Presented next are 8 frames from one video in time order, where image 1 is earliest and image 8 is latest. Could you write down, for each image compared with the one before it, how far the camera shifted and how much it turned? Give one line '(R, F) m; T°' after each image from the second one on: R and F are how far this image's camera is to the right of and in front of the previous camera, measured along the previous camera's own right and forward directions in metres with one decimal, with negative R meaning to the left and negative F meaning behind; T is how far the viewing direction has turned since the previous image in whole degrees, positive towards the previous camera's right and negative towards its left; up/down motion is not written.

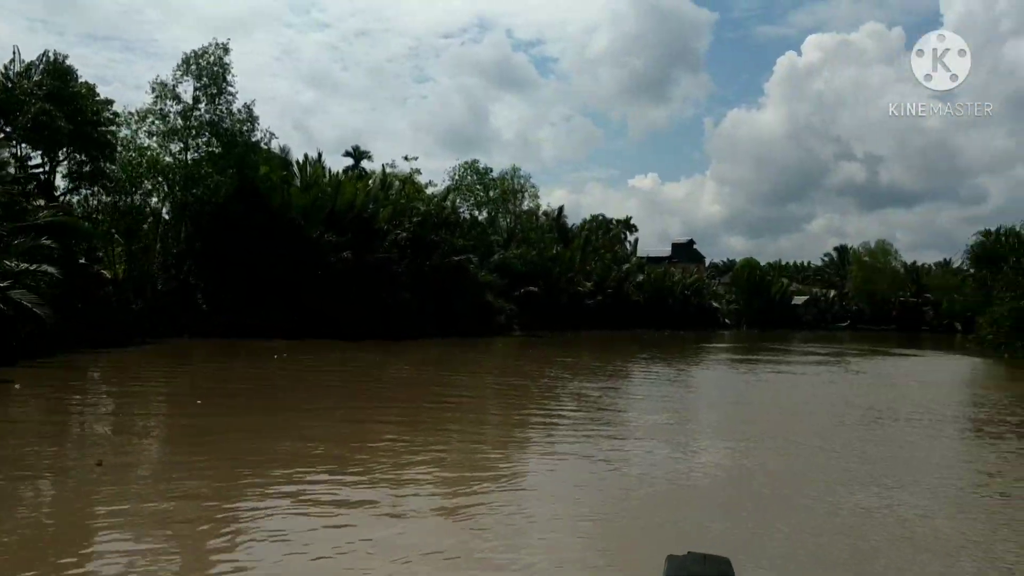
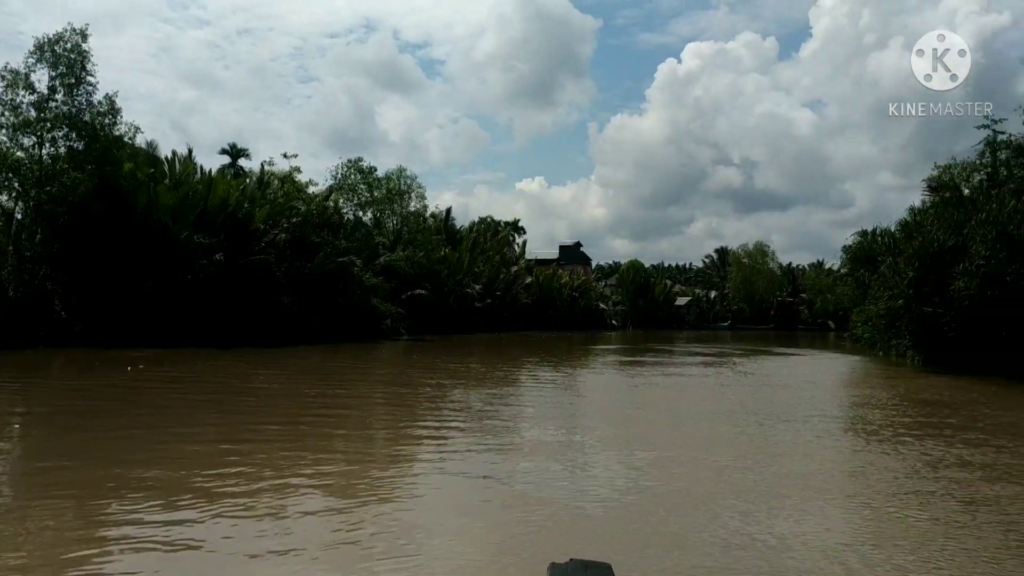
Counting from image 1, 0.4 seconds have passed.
(+0.1, +0.9) m; +7°
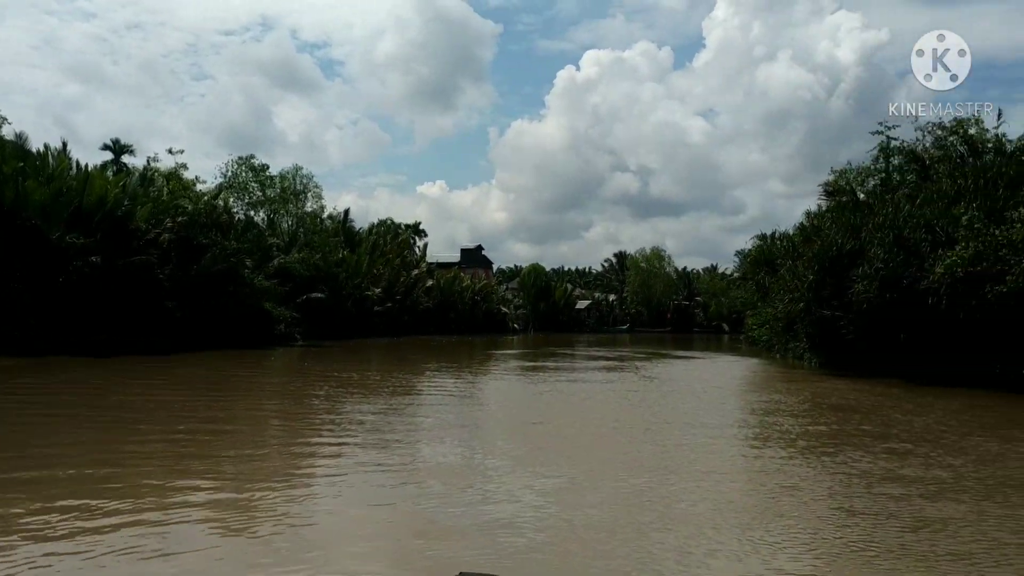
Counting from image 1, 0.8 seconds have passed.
(0.0, +0.8) m; +6°
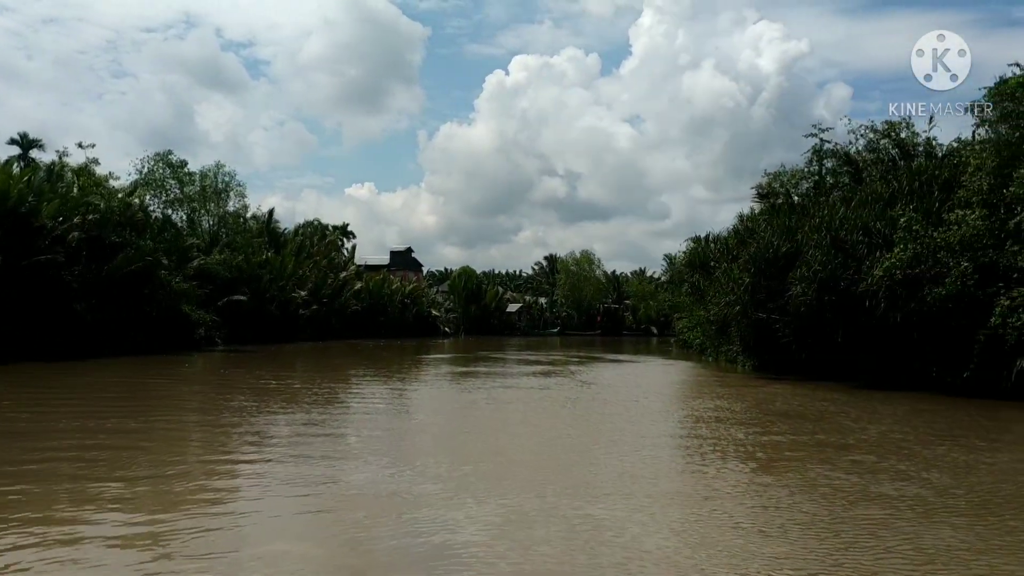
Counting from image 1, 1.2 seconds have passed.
(-0.1, +0.9) m; +4°
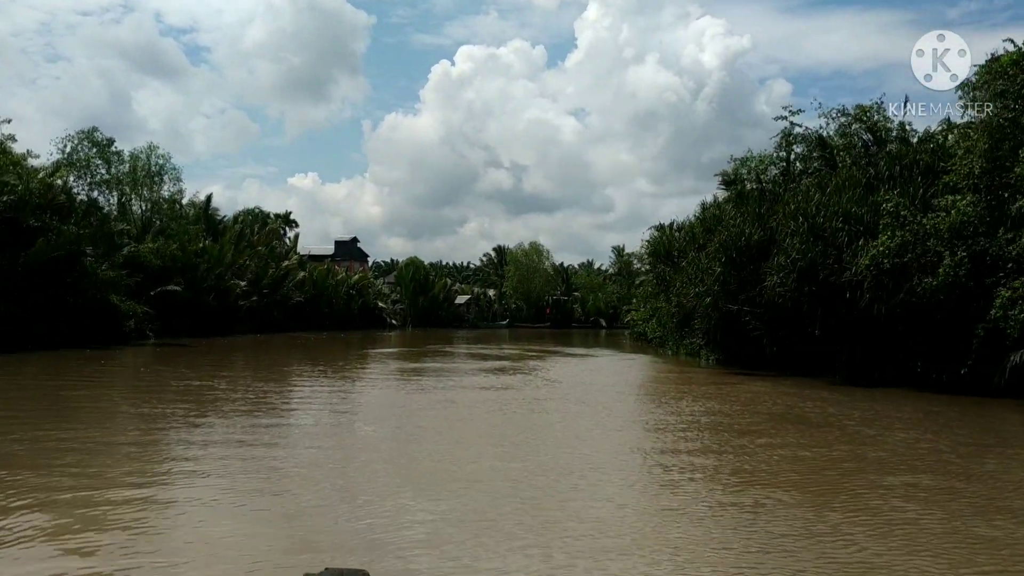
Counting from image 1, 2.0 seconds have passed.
(-0.3, +1.7) m; +3°
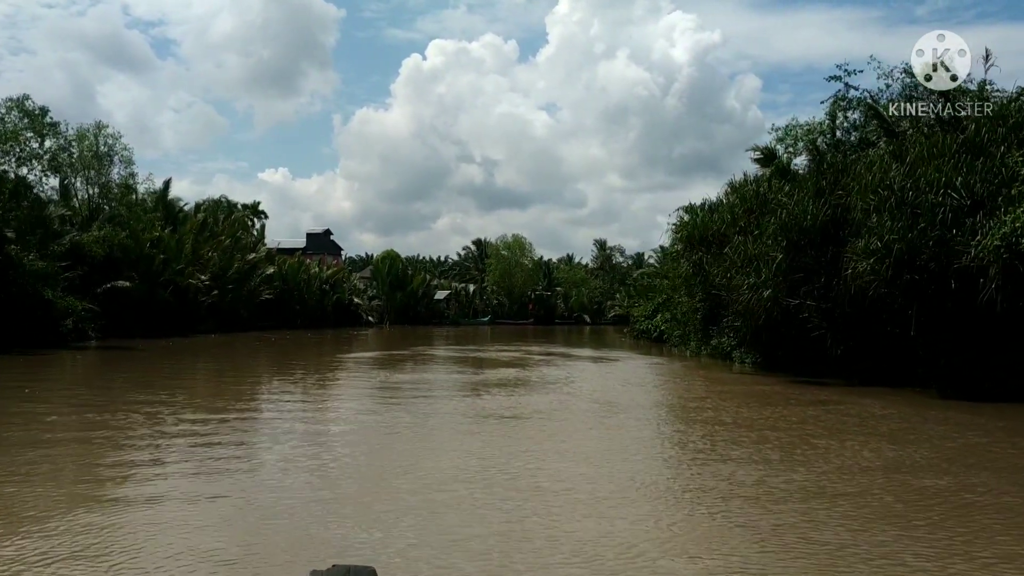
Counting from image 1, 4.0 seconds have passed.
(-0.9, +4.2) m; +2°
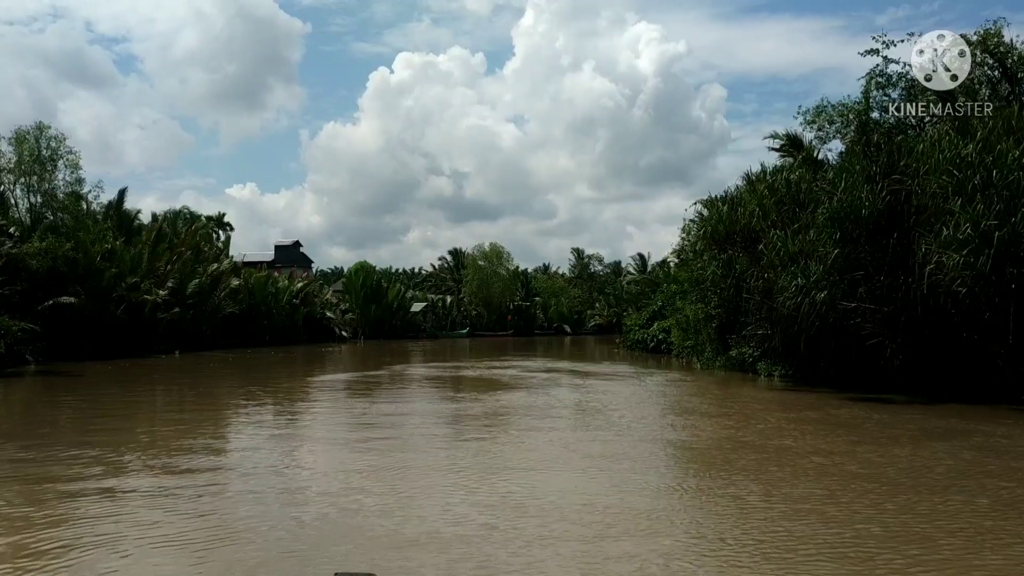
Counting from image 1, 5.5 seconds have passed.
(-0.6, +3.1) m; +2°
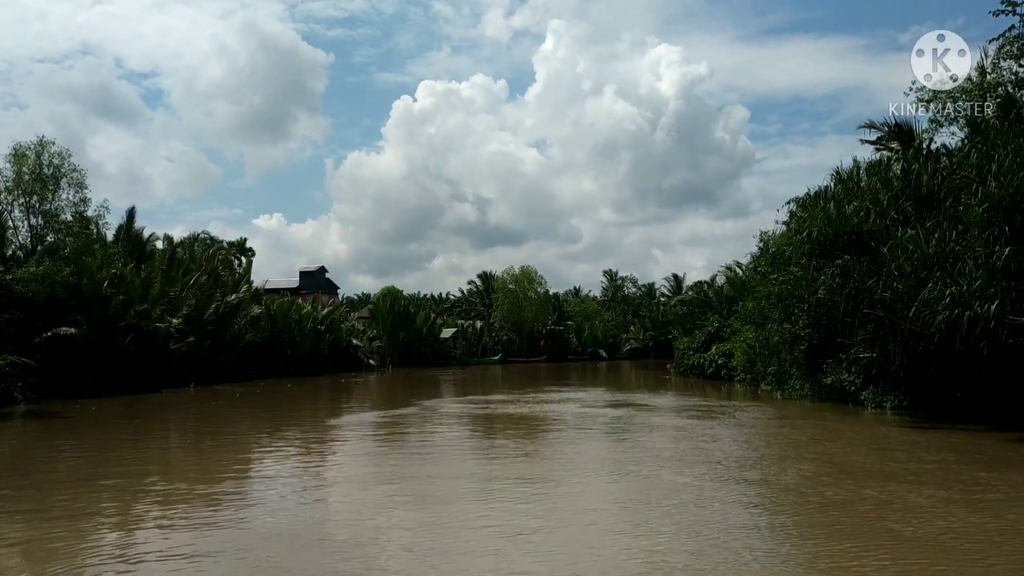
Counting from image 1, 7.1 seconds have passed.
(-0.7, +3.3) m; -2°
